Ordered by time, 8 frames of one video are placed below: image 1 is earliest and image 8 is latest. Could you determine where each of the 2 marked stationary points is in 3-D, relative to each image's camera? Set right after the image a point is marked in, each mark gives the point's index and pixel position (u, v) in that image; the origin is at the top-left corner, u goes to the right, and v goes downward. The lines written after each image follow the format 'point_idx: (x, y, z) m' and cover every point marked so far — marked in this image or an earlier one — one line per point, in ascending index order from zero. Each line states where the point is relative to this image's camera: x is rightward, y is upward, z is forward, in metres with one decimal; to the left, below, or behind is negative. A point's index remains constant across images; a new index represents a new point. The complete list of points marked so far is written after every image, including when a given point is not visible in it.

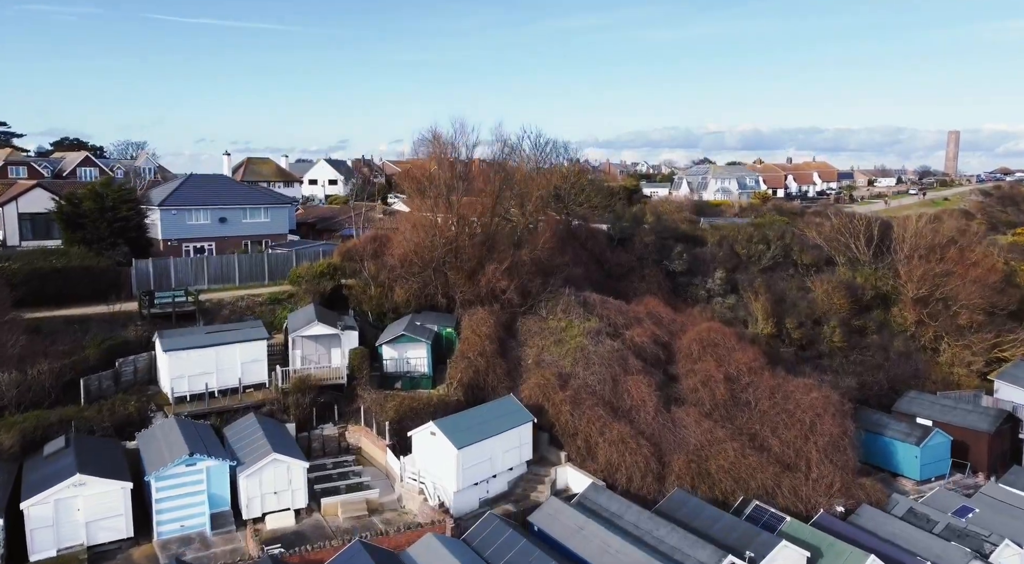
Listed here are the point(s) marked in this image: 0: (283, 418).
0: (-5.6, -3.3, +18.2) m
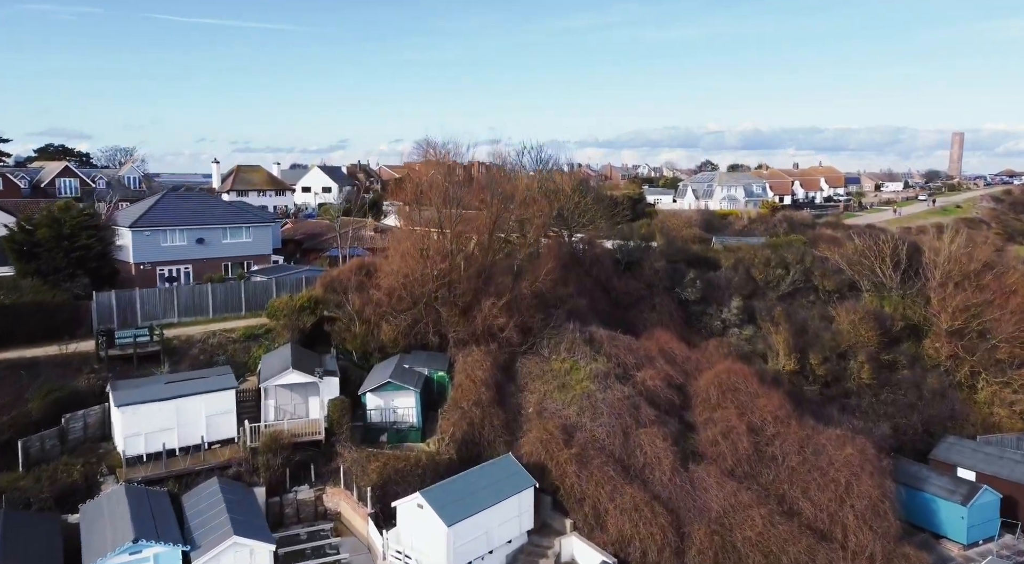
0: (-5.6, -4.3, +16.1) m
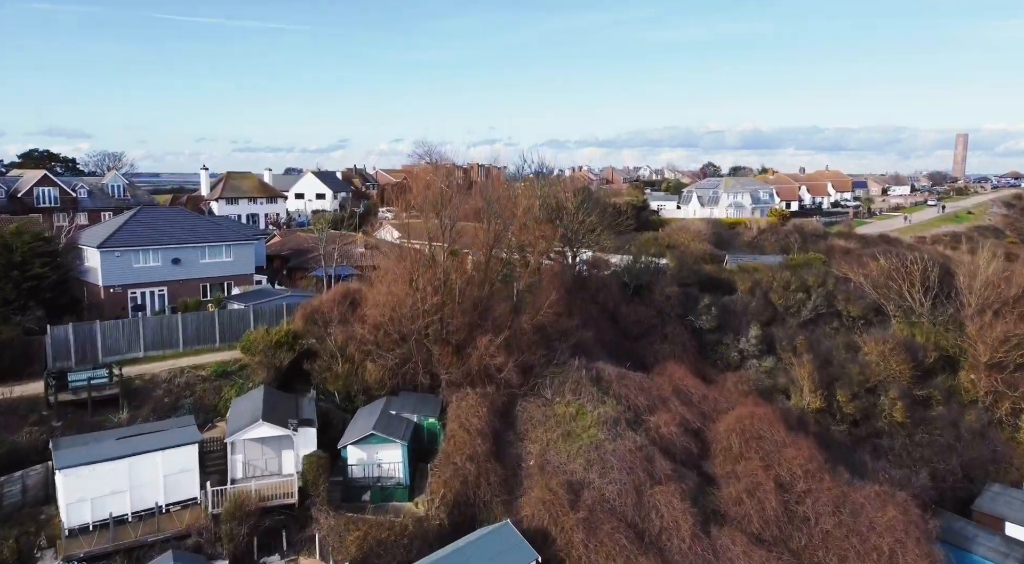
0: (-5.7, -5.1, +14.1) m
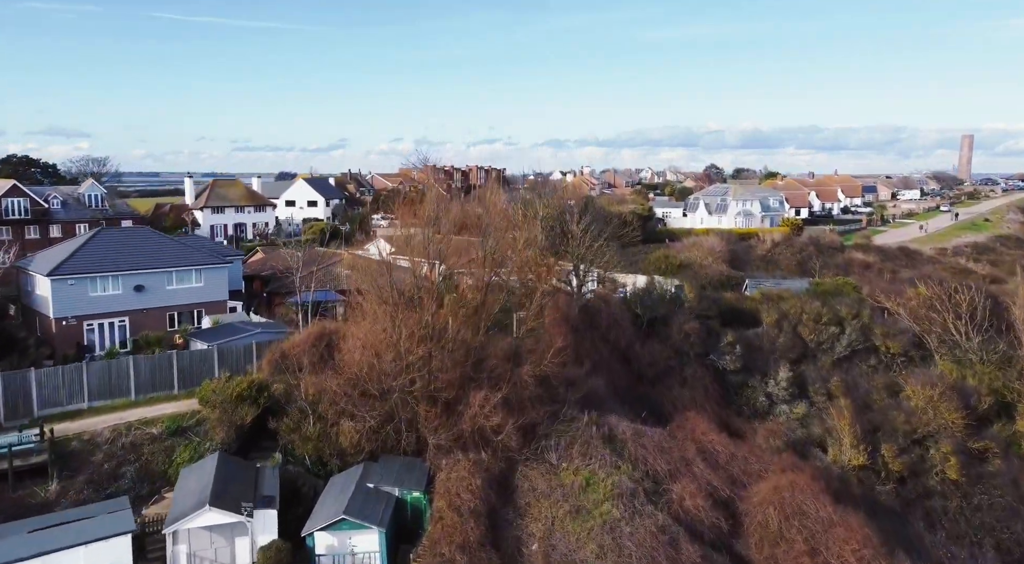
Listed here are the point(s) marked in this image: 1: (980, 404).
0: (-5.7, -6.1, +11.5) m
1: (+12.6, -3.2, +20.0) m
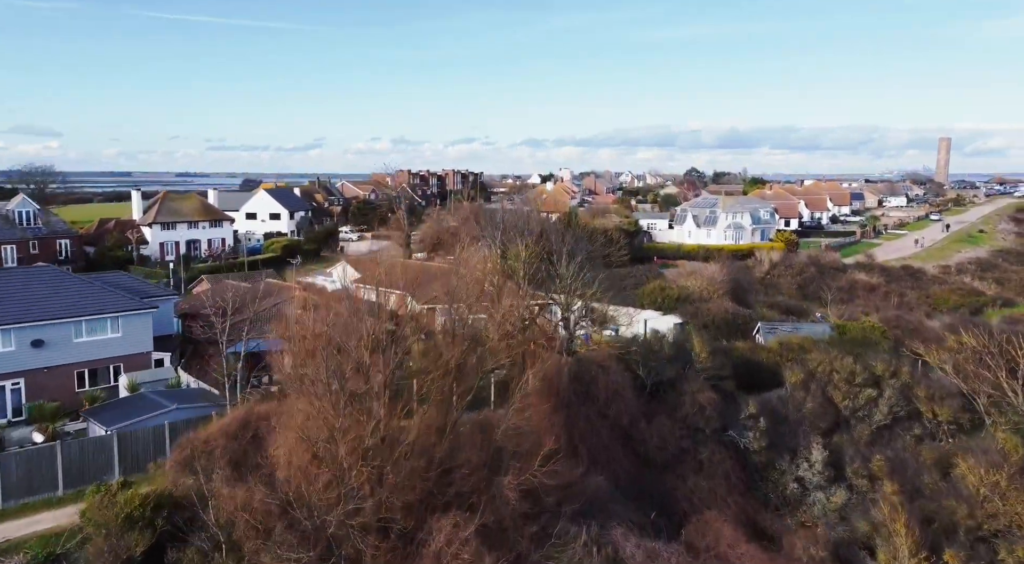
0: (-5.9, -7.5, +7.6) m
1: (+12.1, -4.6, +16.6) m
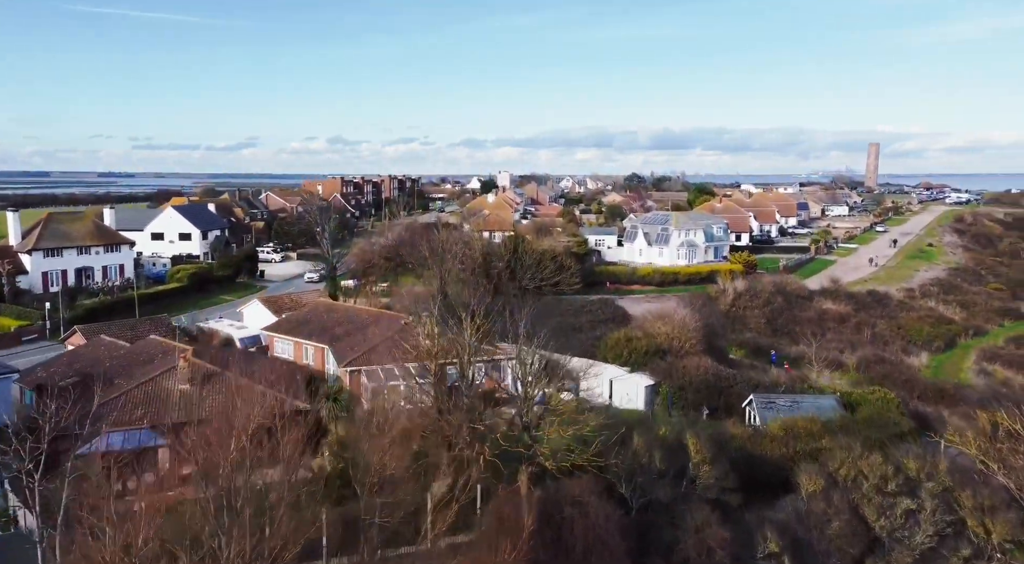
0: (-6.0, -9.3, +2.6) m
1: (+11.1, -6.2, +13.0) m
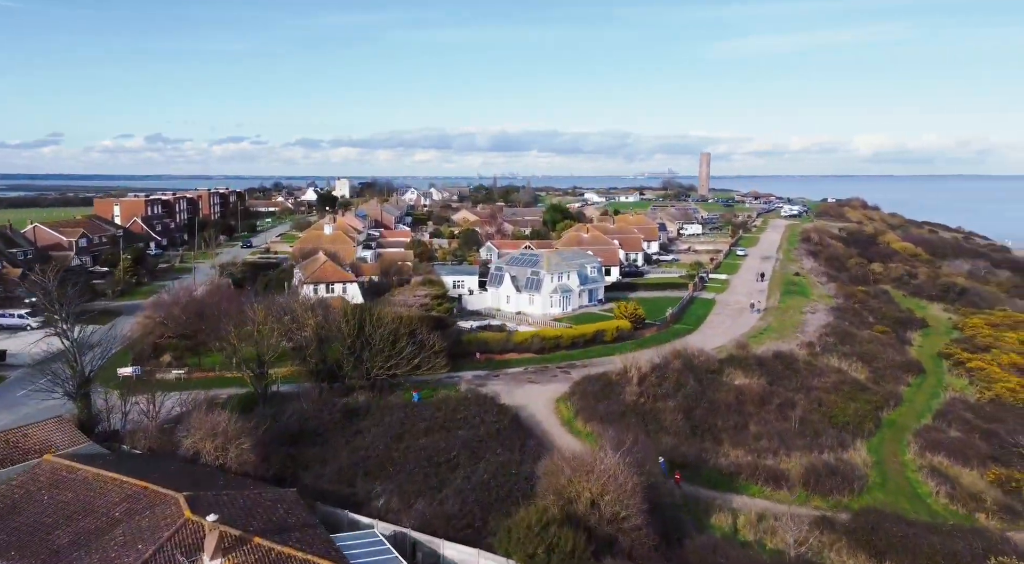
0: (-4.2, -12.9, -7.9) m
1: (+10.4, -9.5, +5.9) m
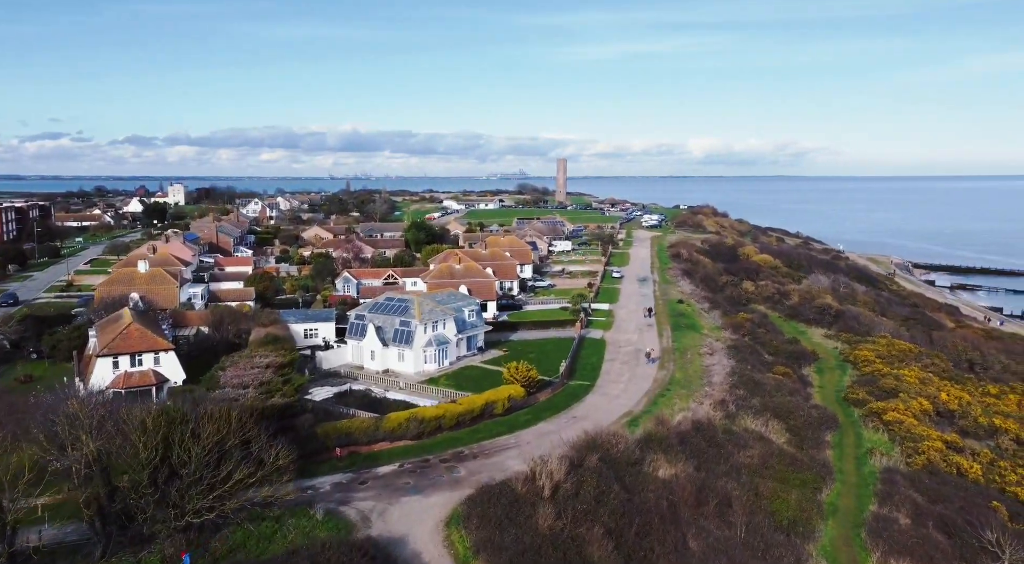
0: (-0.4, -15.7, -15.9) m
1: (+11.2, -12.0, +0.3) m
